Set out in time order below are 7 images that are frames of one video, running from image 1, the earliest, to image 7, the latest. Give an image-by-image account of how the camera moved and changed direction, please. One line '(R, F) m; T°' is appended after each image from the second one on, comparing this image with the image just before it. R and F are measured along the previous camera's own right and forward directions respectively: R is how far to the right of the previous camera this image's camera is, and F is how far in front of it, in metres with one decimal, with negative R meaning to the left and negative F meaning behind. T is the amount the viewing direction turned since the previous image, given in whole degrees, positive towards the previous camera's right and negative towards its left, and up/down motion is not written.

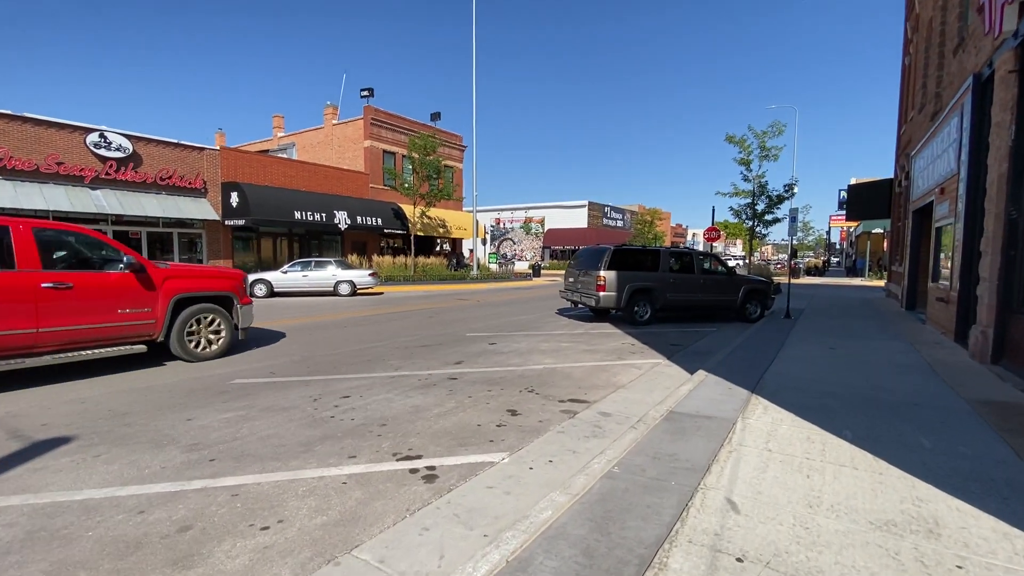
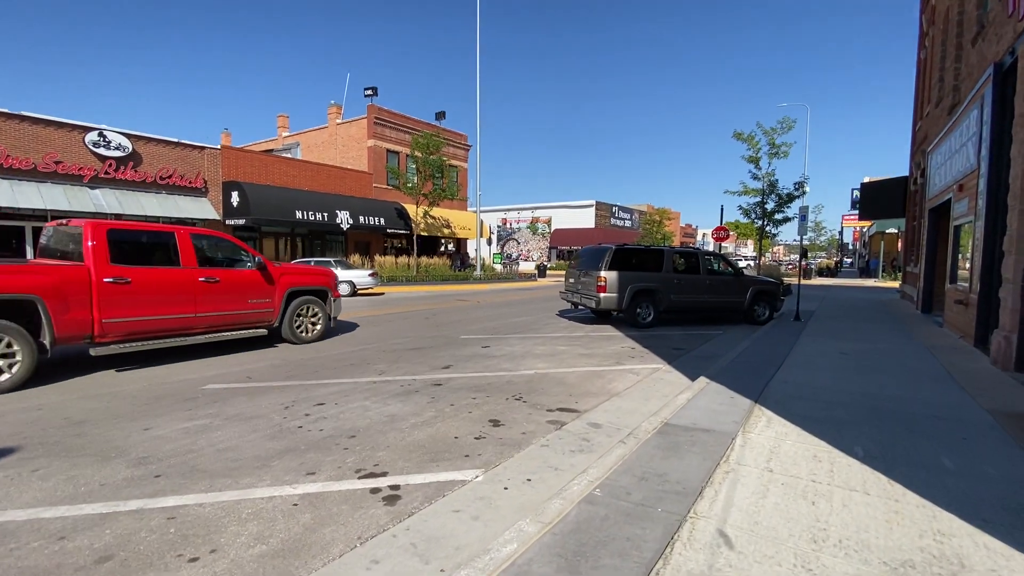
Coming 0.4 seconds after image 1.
(+0.3, +0.4) m; -1°
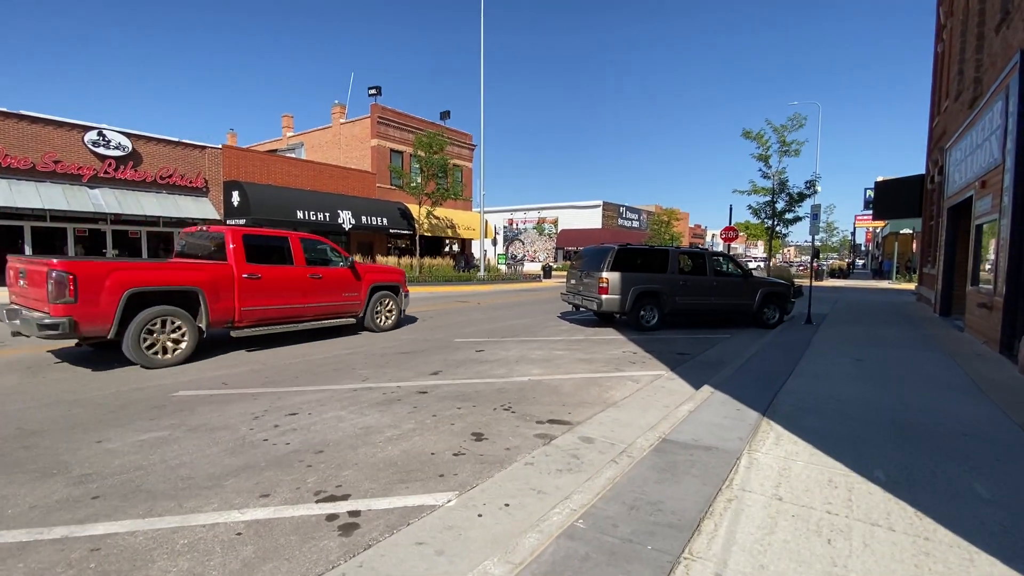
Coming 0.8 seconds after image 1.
(+0.2, +0.4) m; -1°
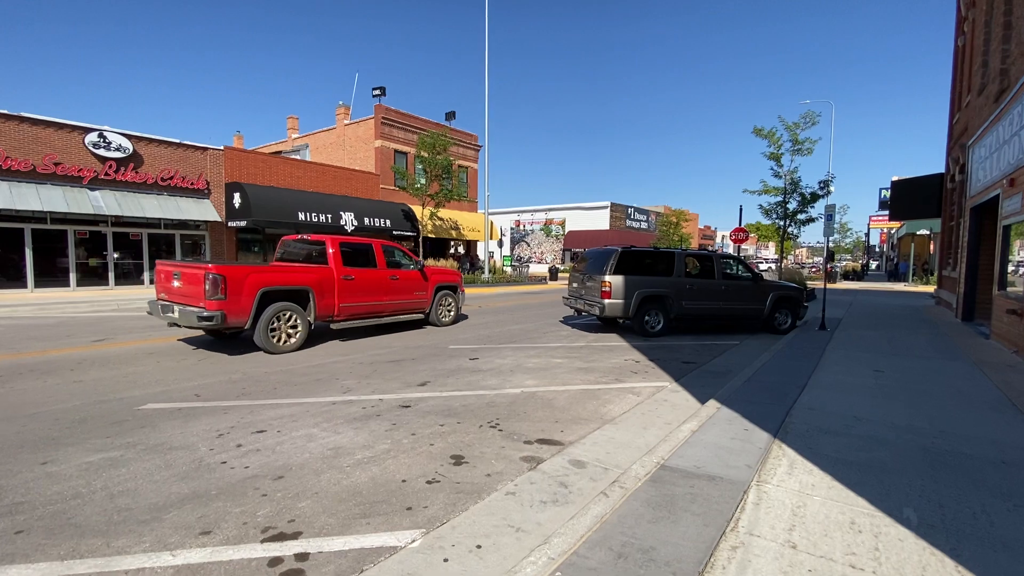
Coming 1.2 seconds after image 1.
(+0.2, +0.4) m; -1°
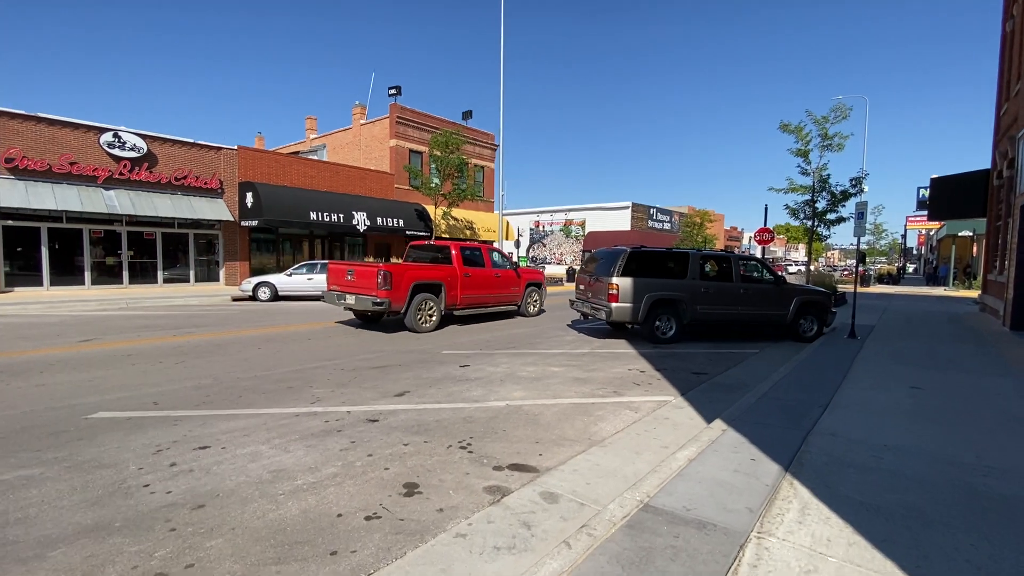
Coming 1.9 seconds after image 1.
(+0.5, +0.6) m; -3°
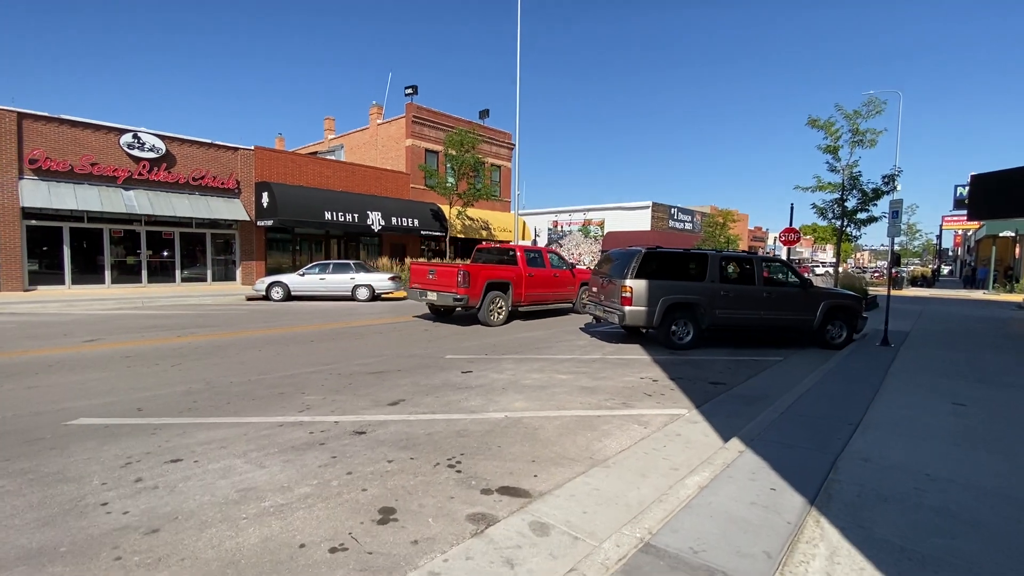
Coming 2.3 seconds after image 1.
(+0.2, +0.4) m; -2°
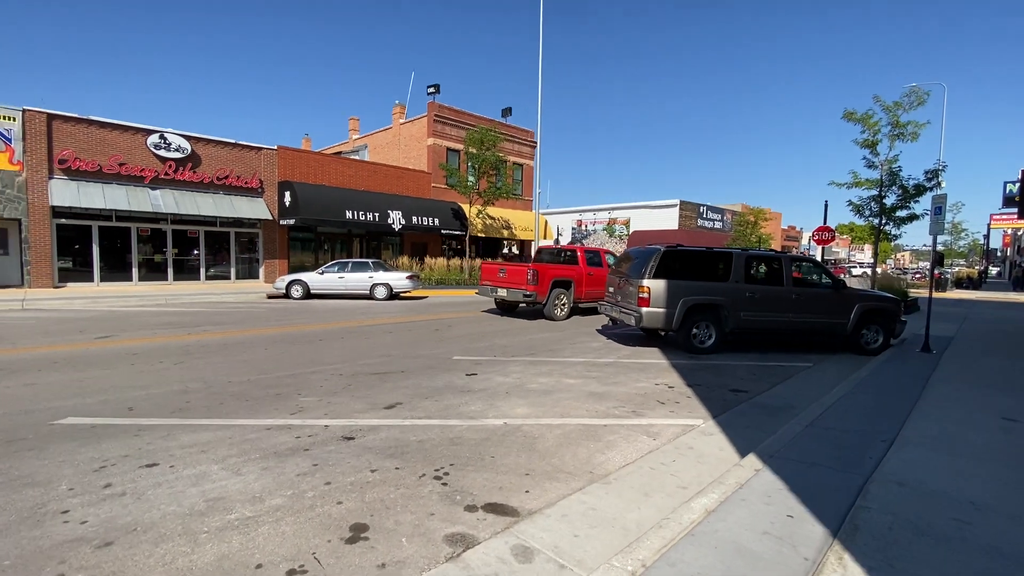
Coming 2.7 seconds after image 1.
(+0.3, +0.3) m; -3°
